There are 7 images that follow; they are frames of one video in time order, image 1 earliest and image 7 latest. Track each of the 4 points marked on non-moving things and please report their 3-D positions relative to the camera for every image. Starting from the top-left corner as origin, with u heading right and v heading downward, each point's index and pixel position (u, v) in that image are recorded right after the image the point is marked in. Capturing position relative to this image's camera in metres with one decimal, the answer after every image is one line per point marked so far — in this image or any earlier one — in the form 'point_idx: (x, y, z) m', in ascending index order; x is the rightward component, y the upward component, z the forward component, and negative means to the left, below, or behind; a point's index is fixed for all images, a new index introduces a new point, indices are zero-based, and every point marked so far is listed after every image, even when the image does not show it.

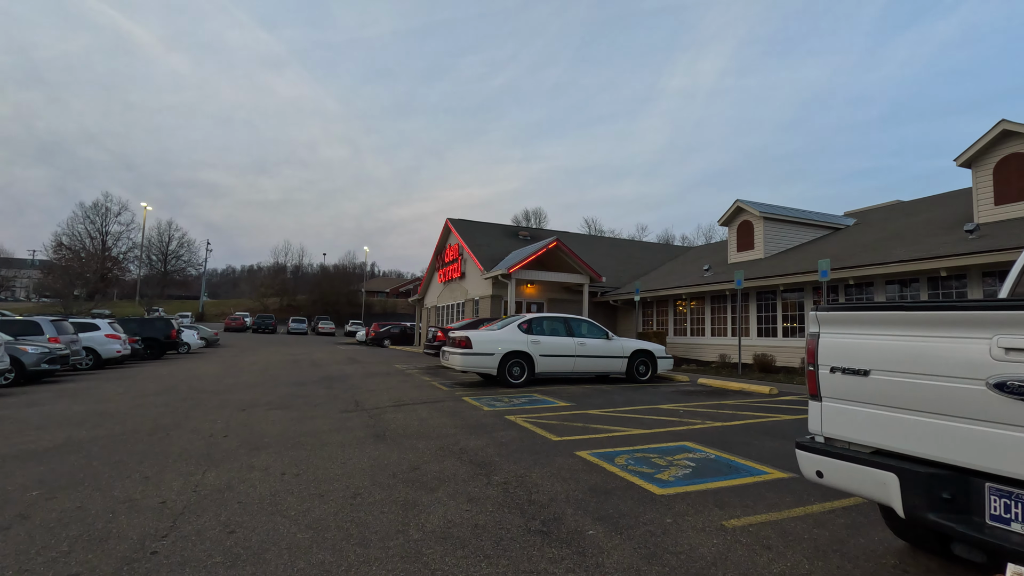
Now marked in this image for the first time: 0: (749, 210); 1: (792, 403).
0: (+7.6, +2.5, +17.1) m
1: (+4.2, -1.7, +8.1) m
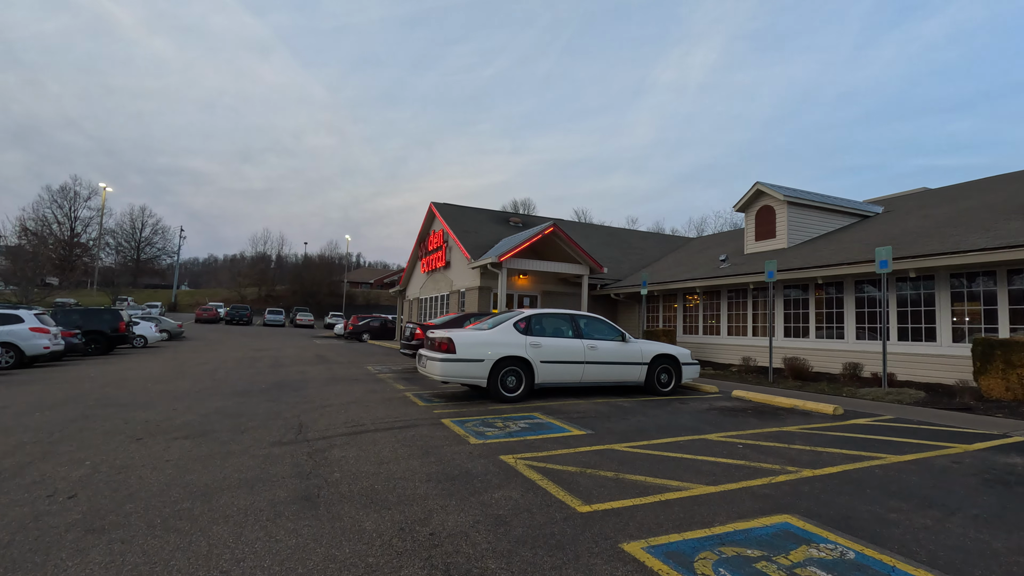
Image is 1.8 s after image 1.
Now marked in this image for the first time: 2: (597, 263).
0: (+7.4, +2.7, +15.2) m
1: (+4.2, -1.6, +6.1) m
2: (+2.8, +0.8, +17.0) m
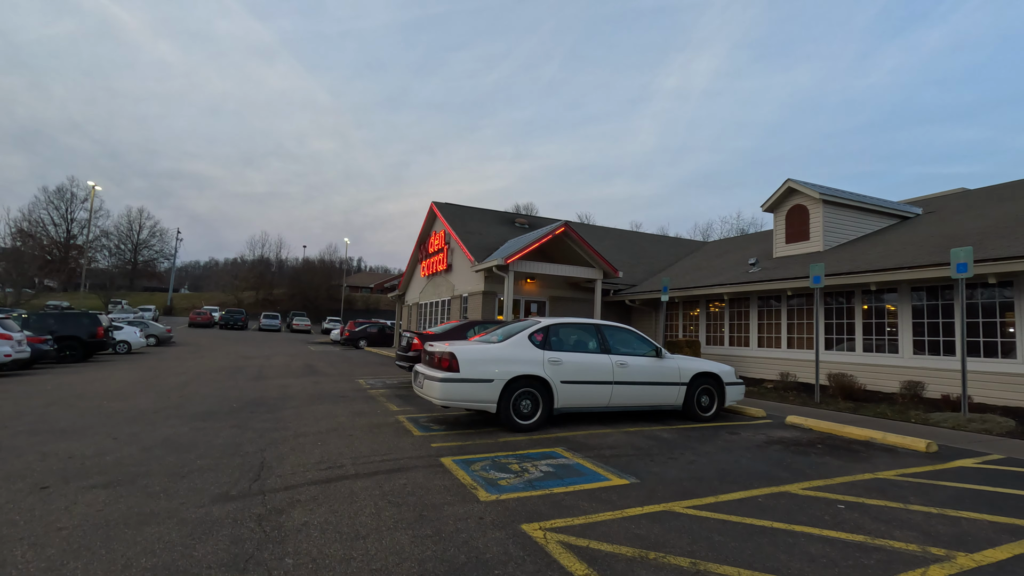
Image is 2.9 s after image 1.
0: (+7.6, +2.5, +13.9) m
1: (+4.4, -1.7, +4.8) m
2: (+3.0, +0.6, +15.6) m
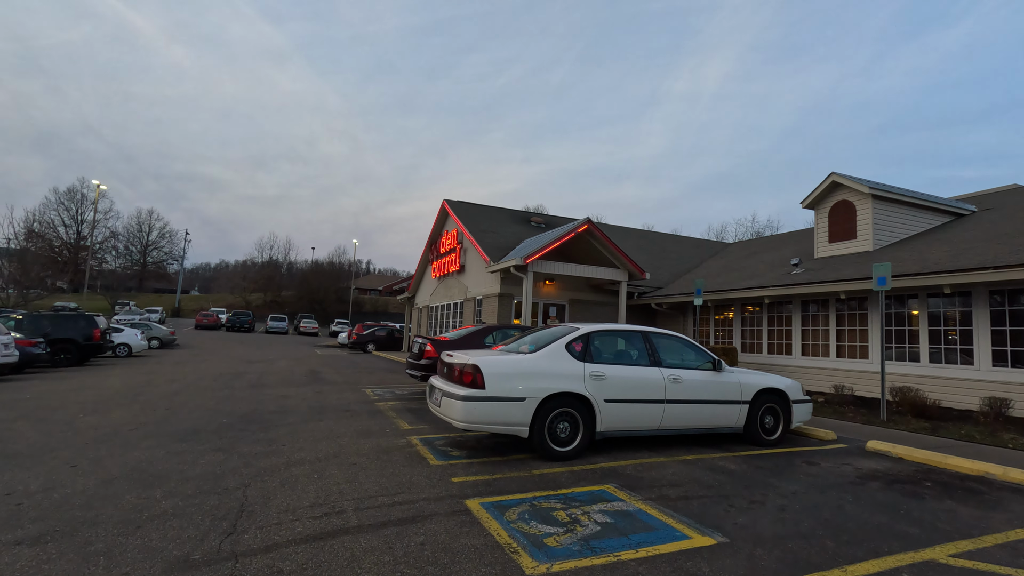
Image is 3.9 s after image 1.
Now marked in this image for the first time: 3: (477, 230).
0: (+8.1, +2.5, +12.7) m
1: (+4.7, -1.7, +3.6) m
2: (+3.5, +0.6, +14.5) m
3: (-1.2, +2.0, +17.9) m
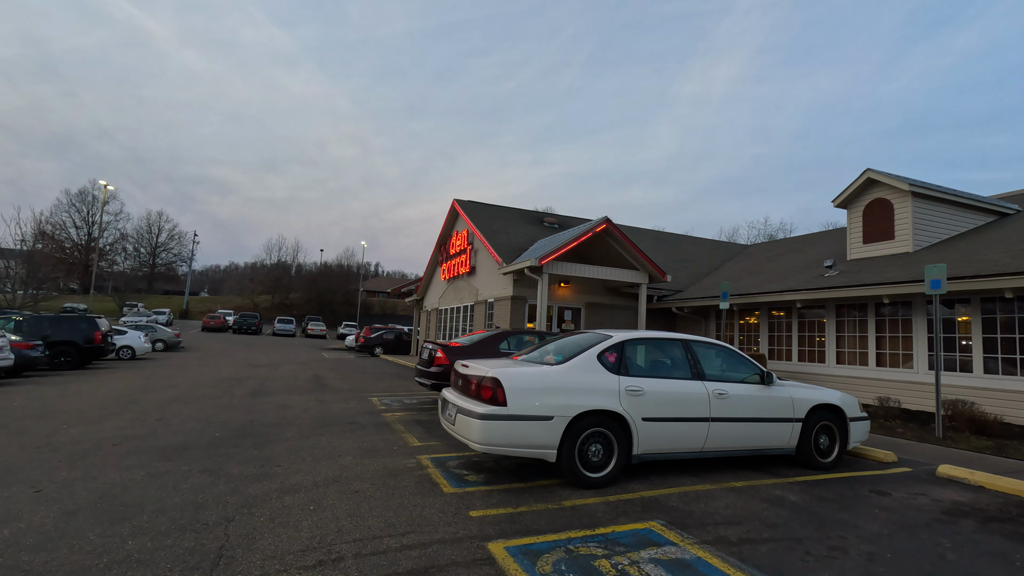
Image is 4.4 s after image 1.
0: (+8.4, +2.4, +12.0) m
1: (+4.9, -1.7, +2.9) m
2: (+3.8, +0.5, +13.8) m
3: (-0.8, +1.9, +17.3) m
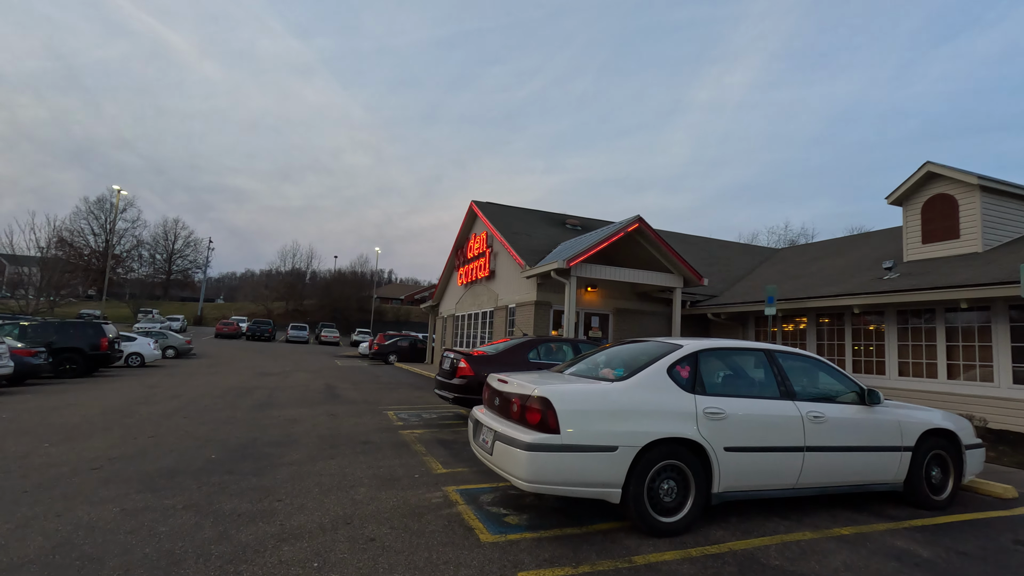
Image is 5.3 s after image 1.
0: (+8.9, +2.3, +10.9) m
1: (+5.2, -1.7, +1.8) m
2: (+4.4, +0.4, +12.8) m
3: (-0.1, +1.7, +16.4) m
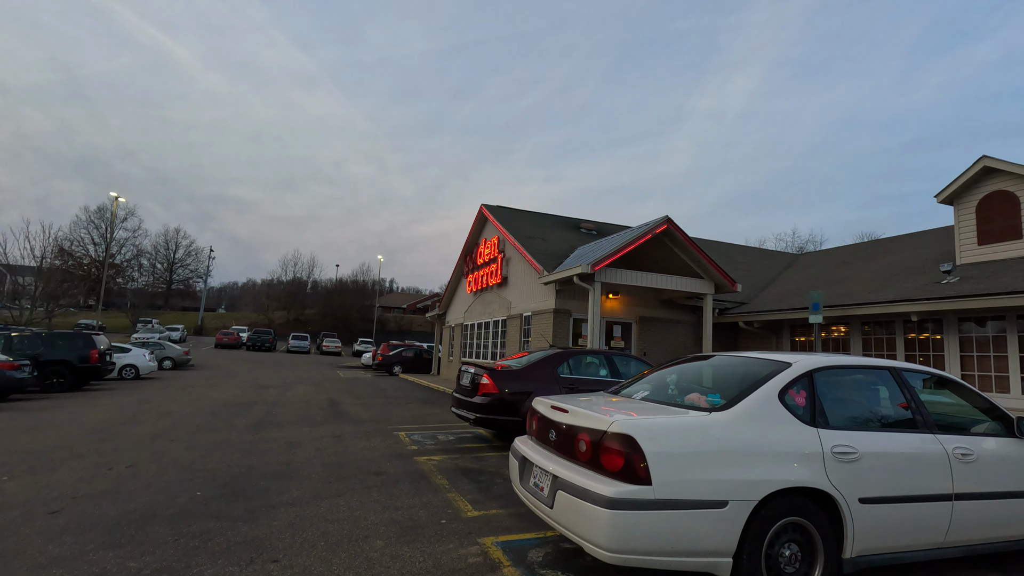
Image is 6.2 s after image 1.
0: (+9.3, +2.2, +10.0) m
1: (+5.6, -1.7, +0.9) m
2: (+4.8, +0.2, +11.9) m
3: (+0.3, +1.5, +15.5) m
